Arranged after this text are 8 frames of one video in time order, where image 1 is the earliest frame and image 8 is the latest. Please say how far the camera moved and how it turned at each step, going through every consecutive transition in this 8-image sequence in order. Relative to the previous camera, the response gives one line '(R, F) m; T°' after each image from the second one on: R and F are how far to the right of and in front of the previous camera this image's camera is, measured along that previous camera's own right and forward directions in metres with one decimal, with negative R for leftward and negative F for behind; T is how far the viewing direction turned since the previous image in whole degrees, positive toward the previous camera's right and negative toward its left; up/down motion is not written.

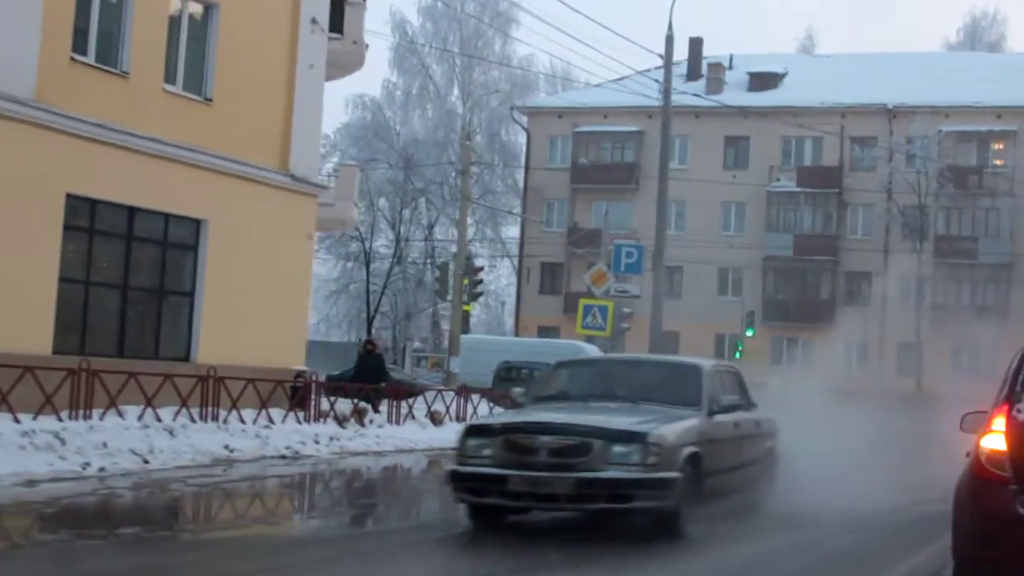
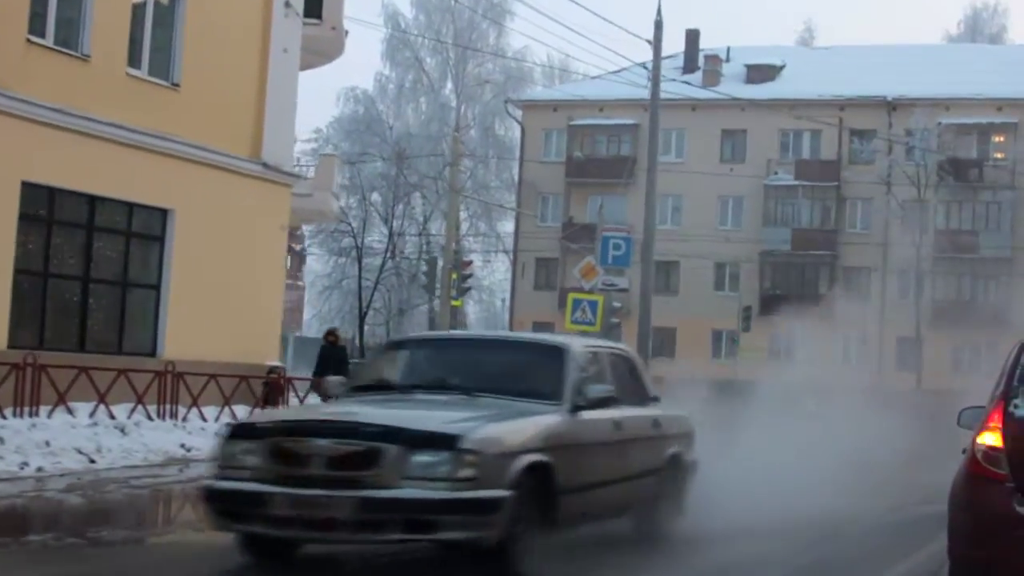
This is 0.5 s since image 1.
(+0.2, +0.5) m; 0°
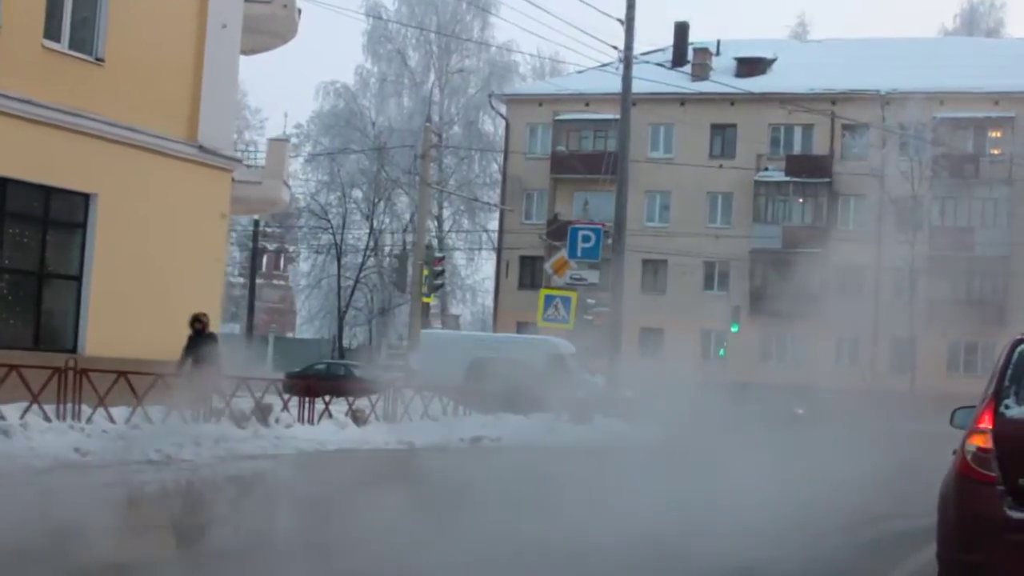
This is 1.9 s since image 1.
(+0.5, +0.9) m; 0°
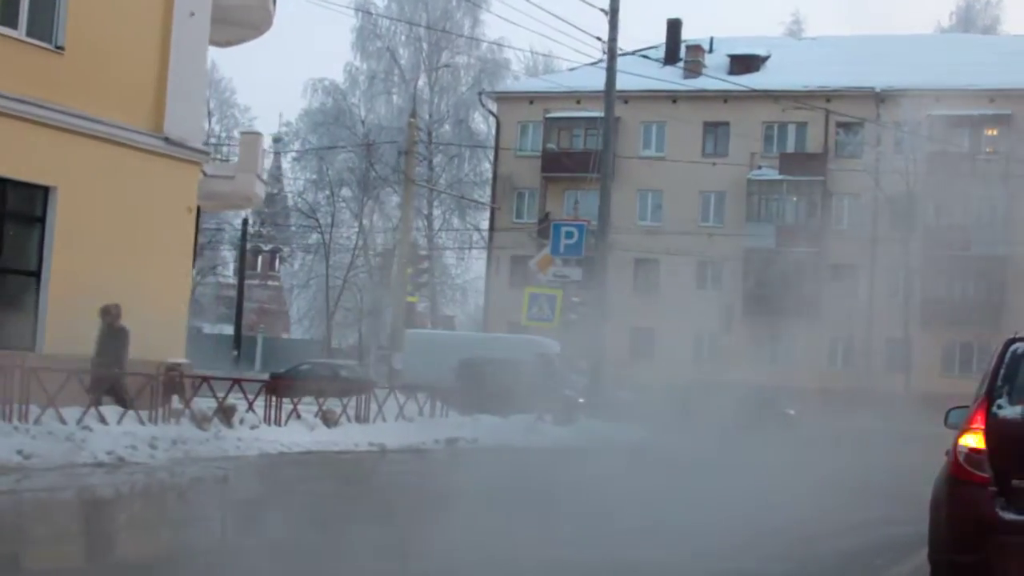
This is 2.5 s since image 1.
(+0.2, +0.4) m; 0°
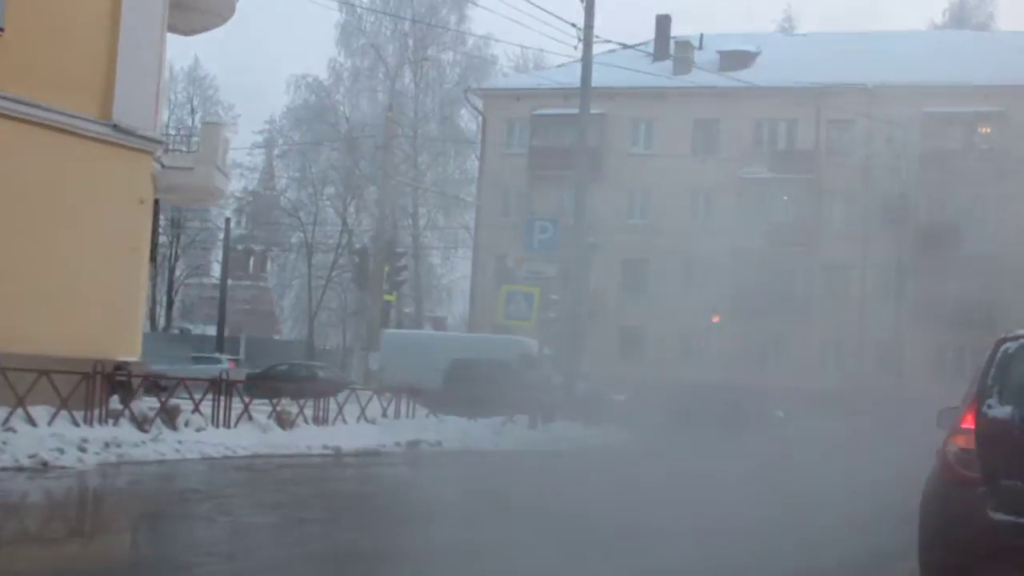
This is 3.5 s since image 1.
(+0.3, +0.6) m; 0°
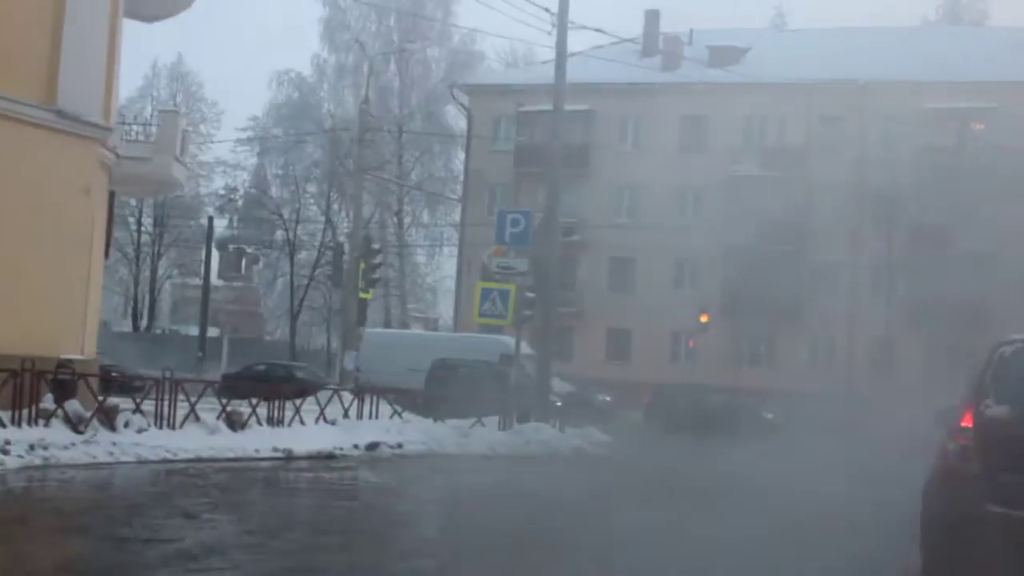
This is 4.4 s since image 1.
(+0.3, +0.6) m; 0°
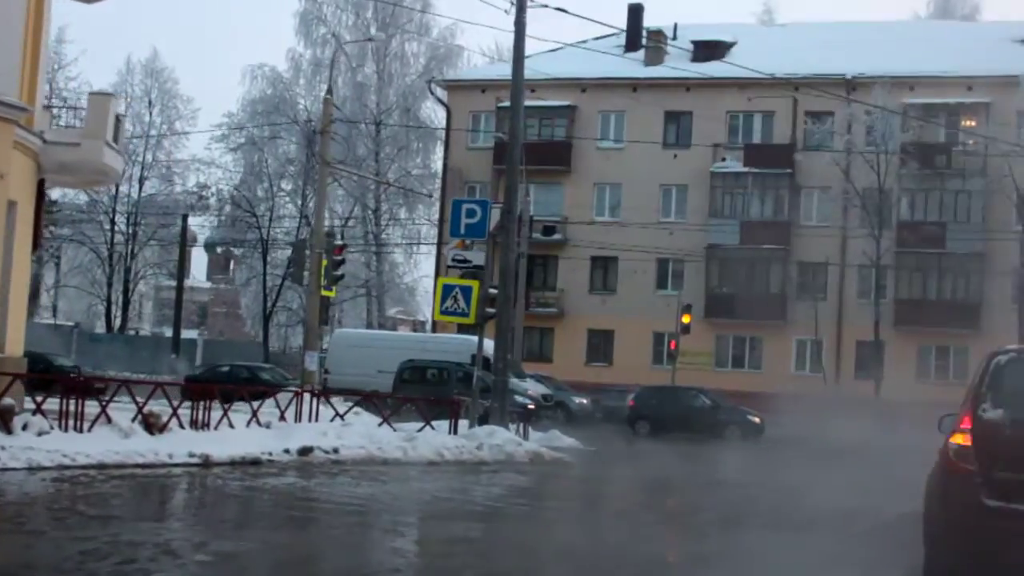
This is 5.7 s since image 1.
(+0.4, +0.8) m; 0°
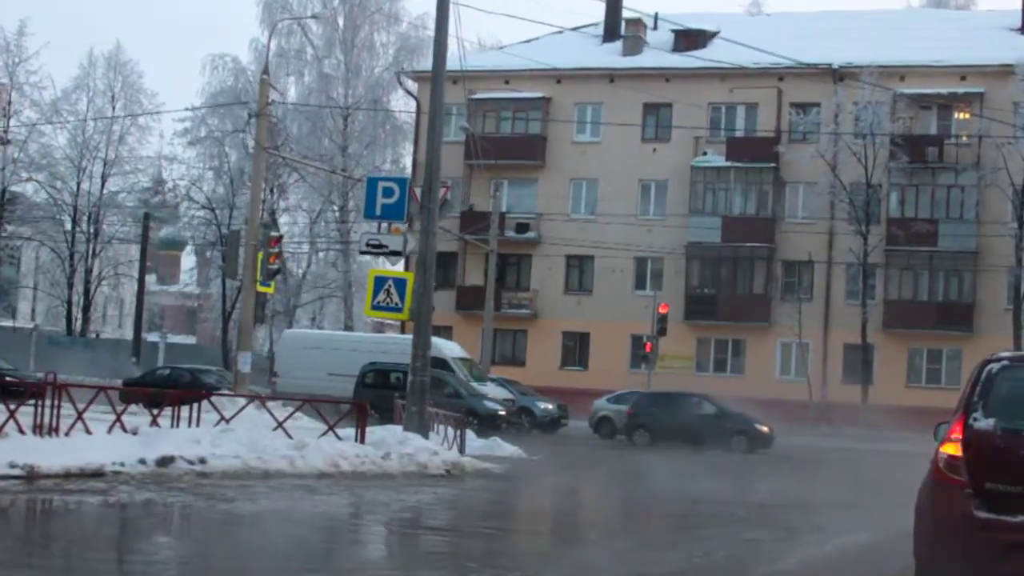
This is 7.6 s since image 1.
(+0.7, +1.5) m; 0°
